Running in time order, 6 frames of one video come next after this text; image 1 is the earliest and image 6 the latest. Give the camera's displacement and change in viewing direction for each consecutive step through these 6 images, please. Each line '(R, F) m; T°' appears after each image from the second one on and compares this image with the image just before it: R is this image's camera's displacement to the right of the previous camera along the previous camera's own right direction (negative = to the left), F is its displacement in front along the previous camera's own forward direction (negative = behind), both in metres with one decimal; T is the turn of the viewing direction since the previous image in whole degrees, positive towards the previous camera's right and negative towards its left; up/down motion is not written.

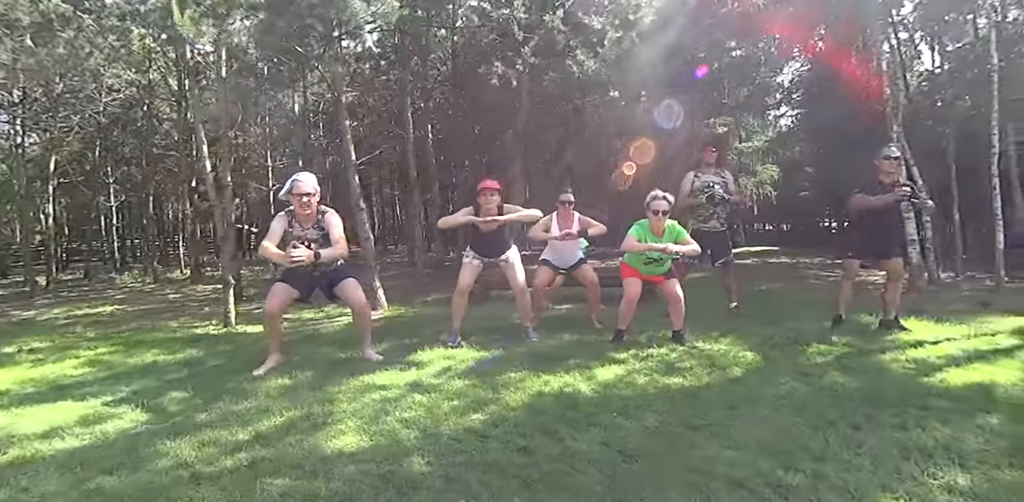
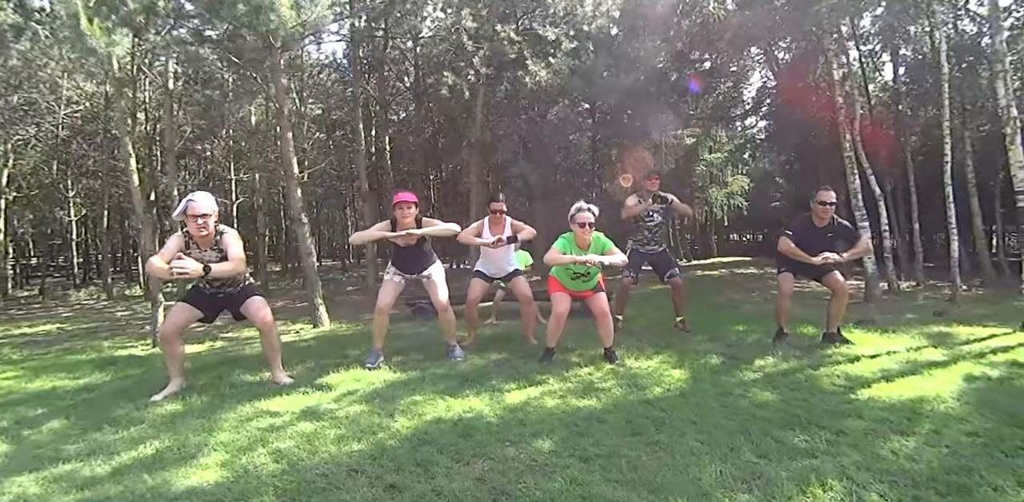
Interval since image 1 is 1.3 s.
(+0.6, +0.3) m; +1°
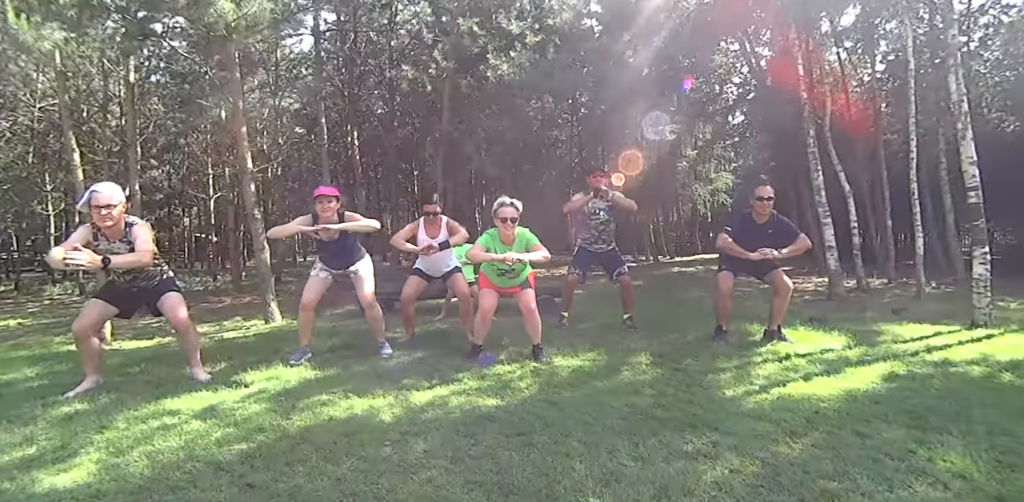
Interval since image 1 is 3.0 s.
(+0.7, +0.1) m; 0°
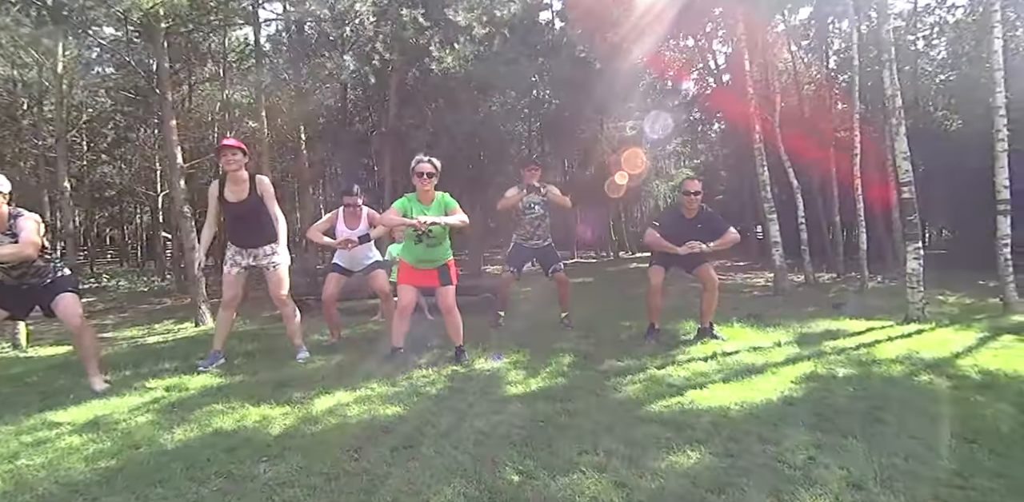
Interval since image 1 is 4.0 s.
(+0.5, +0.2) m; +3°
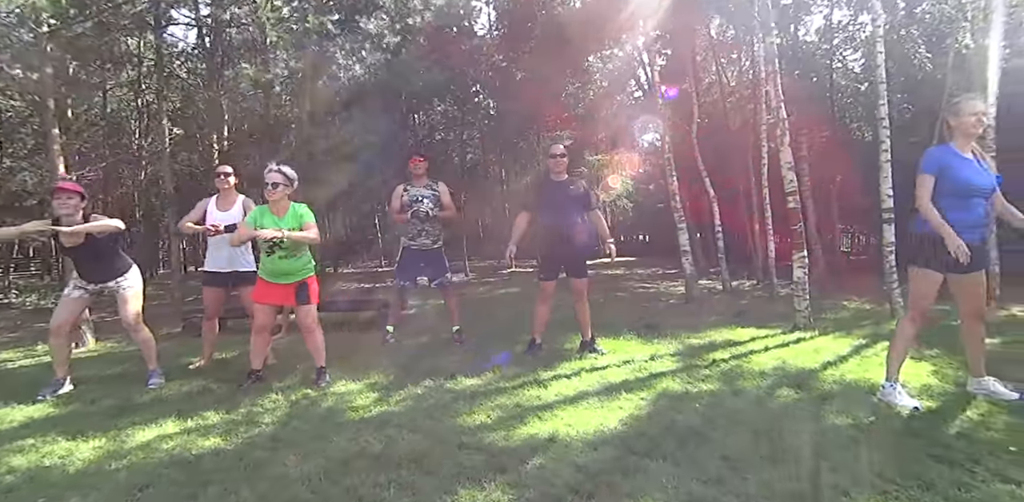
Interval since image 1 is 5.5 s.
(+0.9, +0.1) m; +4°
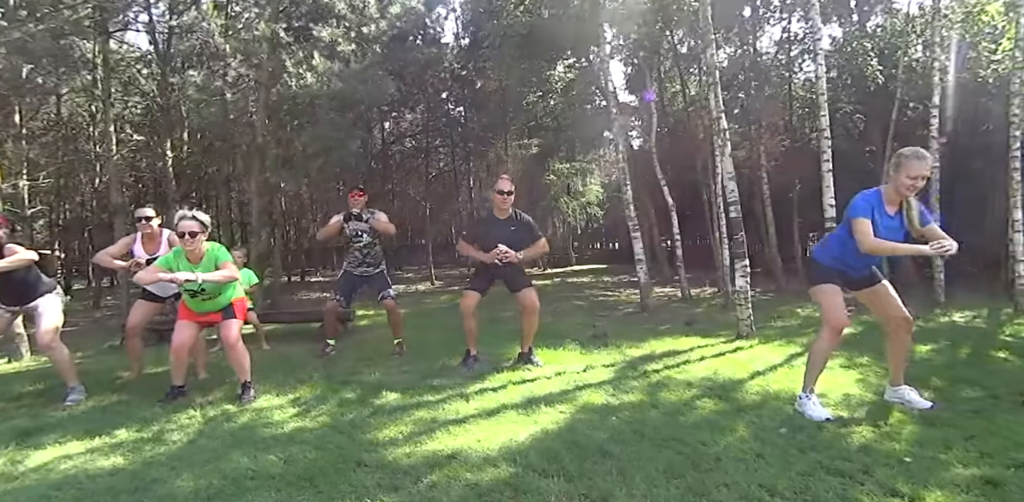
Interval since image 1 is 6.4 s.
(+0.5, 0.0) m; +2°
